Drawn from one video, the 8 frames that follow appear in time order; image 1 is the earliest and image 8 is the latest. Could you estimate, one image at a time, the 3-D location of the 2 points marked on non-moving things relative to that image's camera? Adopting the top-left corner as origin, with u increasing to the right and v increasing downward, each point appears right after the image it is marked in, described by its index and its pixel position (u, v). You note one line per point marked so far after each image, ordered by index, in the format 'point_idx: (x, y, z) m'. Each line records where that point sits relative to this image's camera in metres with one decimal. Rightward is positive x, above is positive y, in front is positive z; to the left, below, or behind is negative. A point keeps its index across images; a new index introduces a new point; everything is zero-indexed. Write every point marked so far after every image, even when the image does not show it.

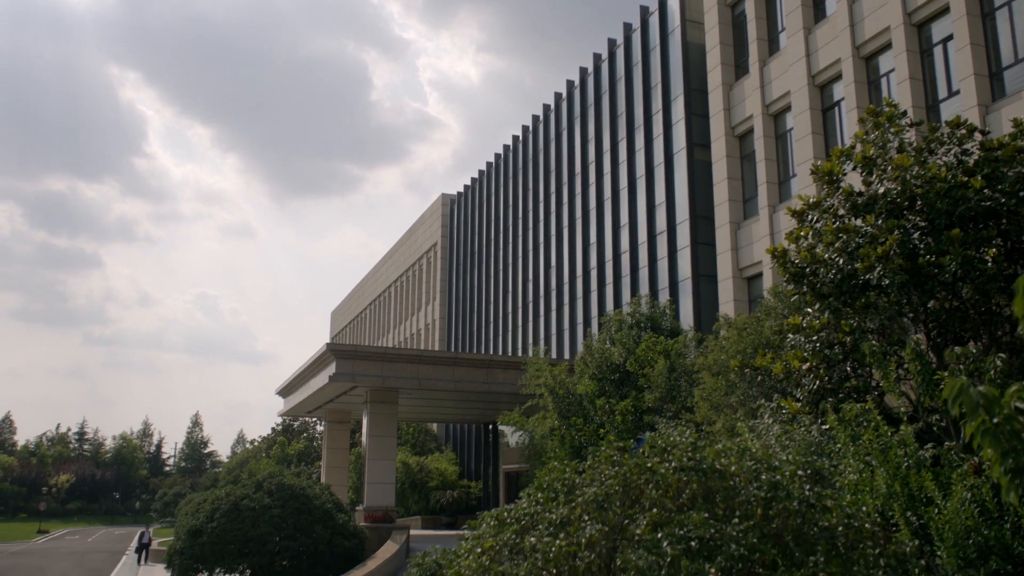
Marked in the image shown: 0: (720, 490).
0: (+1.1, -1.0, +4.7) m
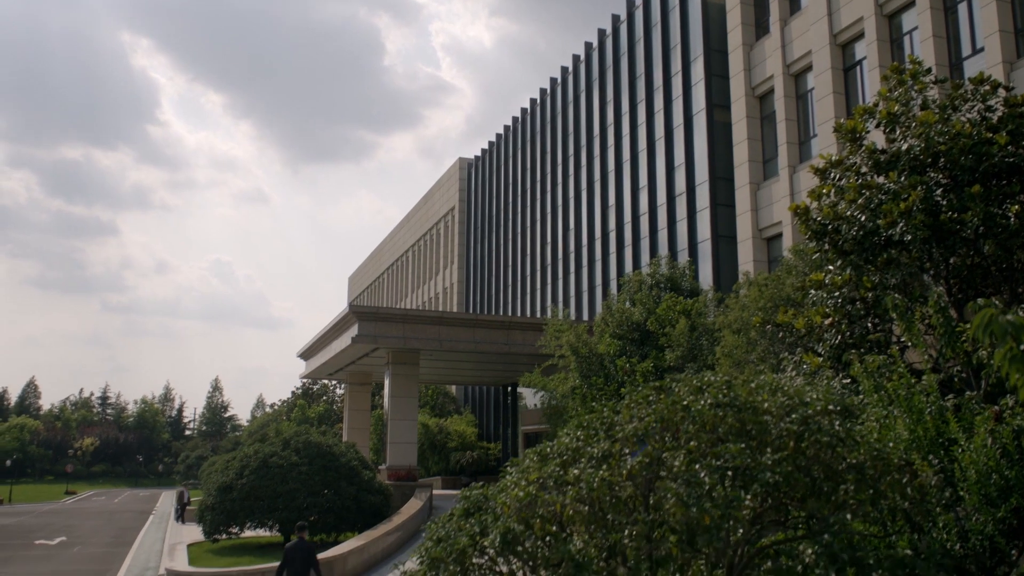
0: (+1.3, -0.7, +4.9) m
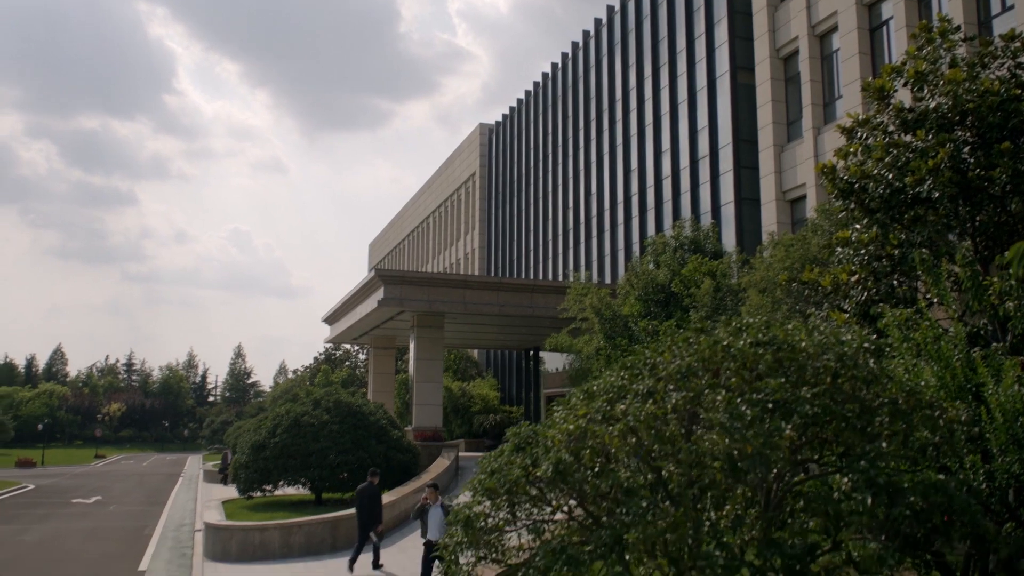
0: (+1.6, -0.4, +5.1) m
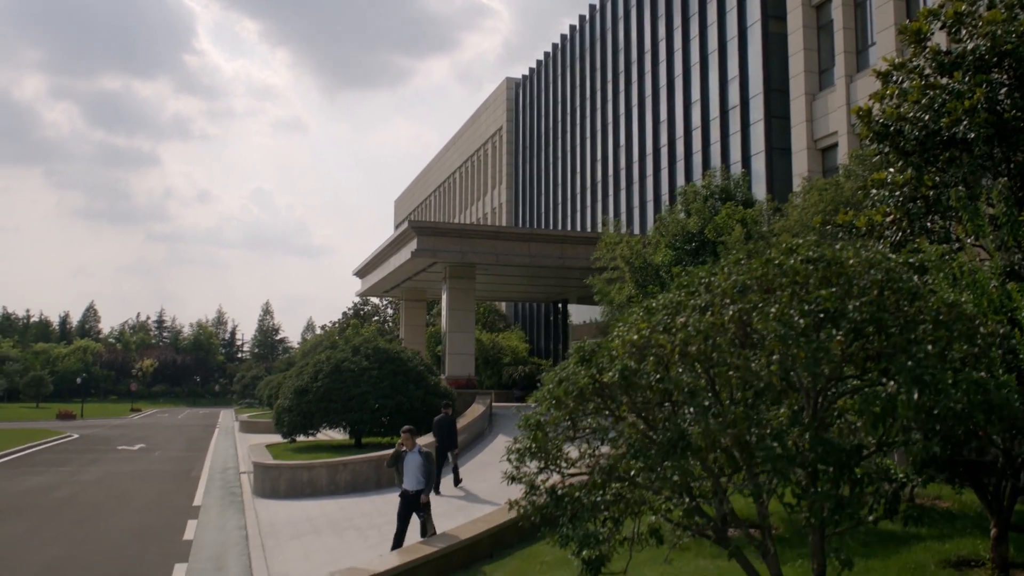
0: (+2.0, +0.1, +5.5) m
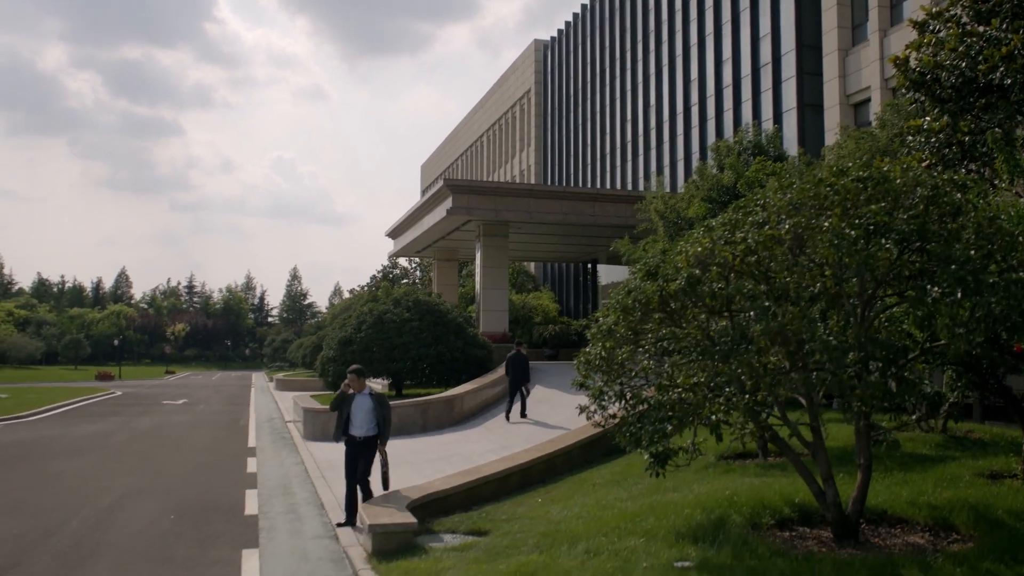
0: (+2.4, +0.6, +6.0) m
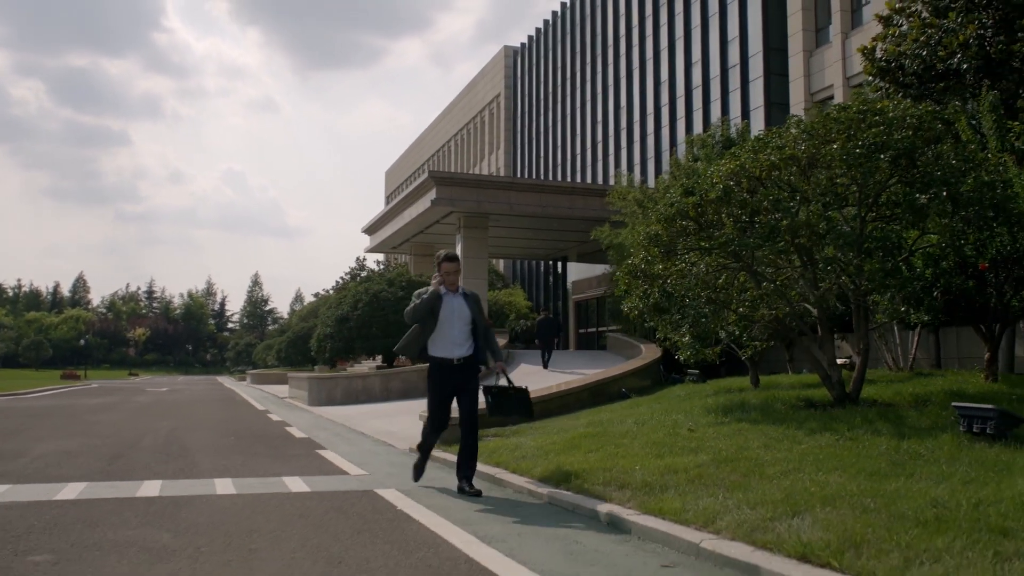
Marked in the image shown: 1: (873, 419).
0: (+3.0, +1.3, +7.3) m
1: (+2.5, -0.9, +6.3) m
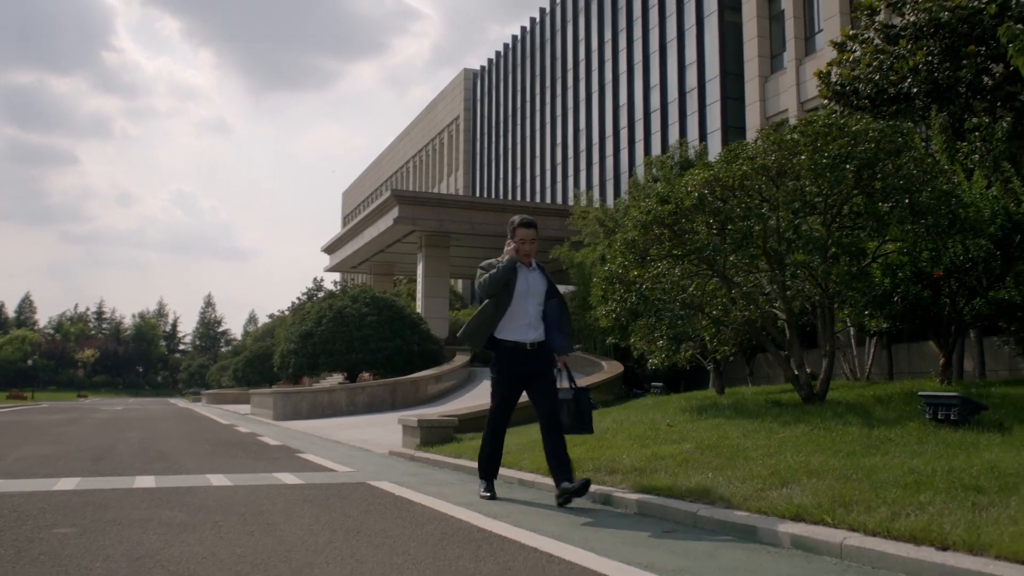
0: (+2.8, +1.3, +7.7) m
1: (+2.4, -0.9, +6.6) m
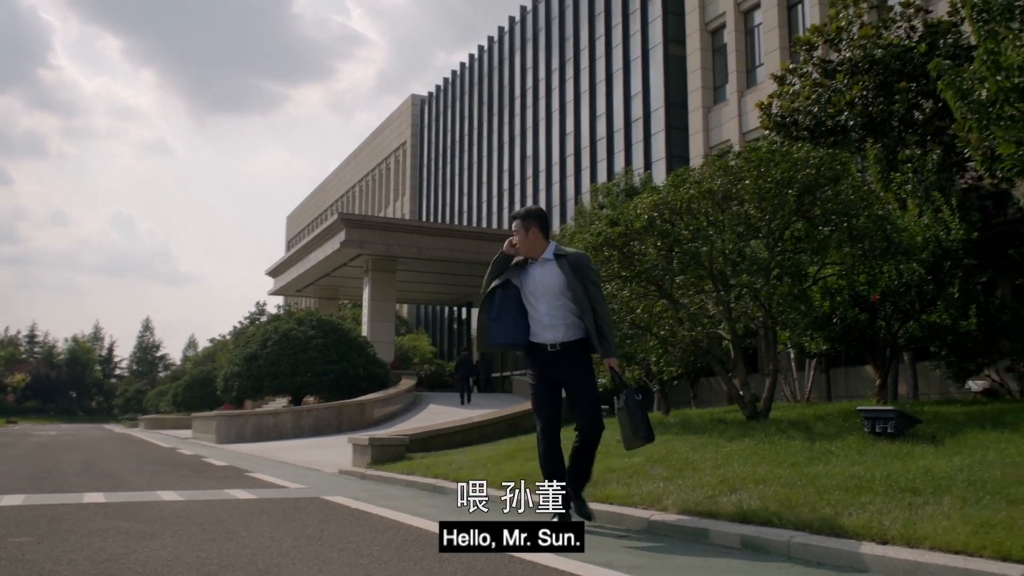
0: (+2.4, +1.1, +8.1) m
1: (+2.0, -1.0, +6.9) m
